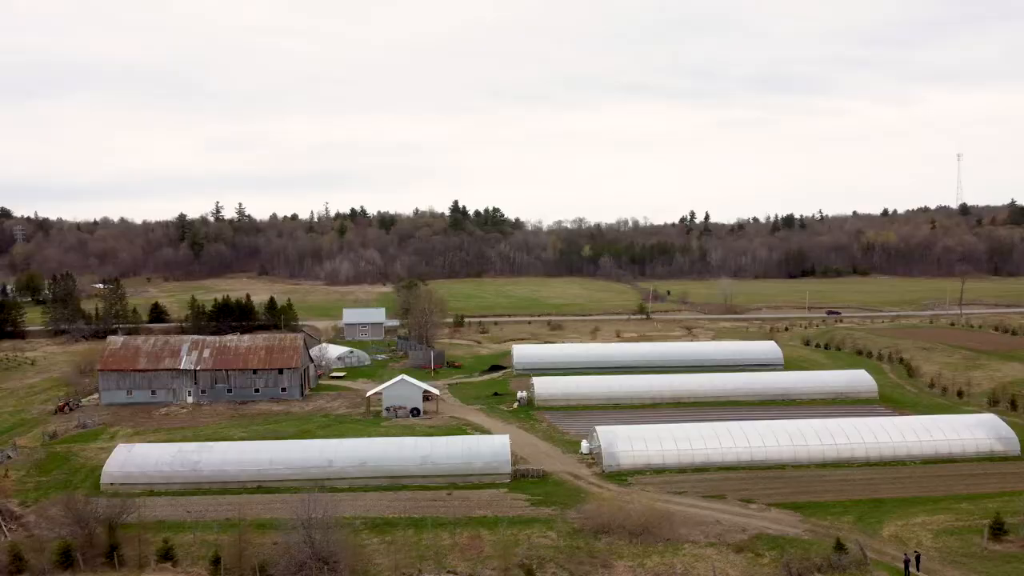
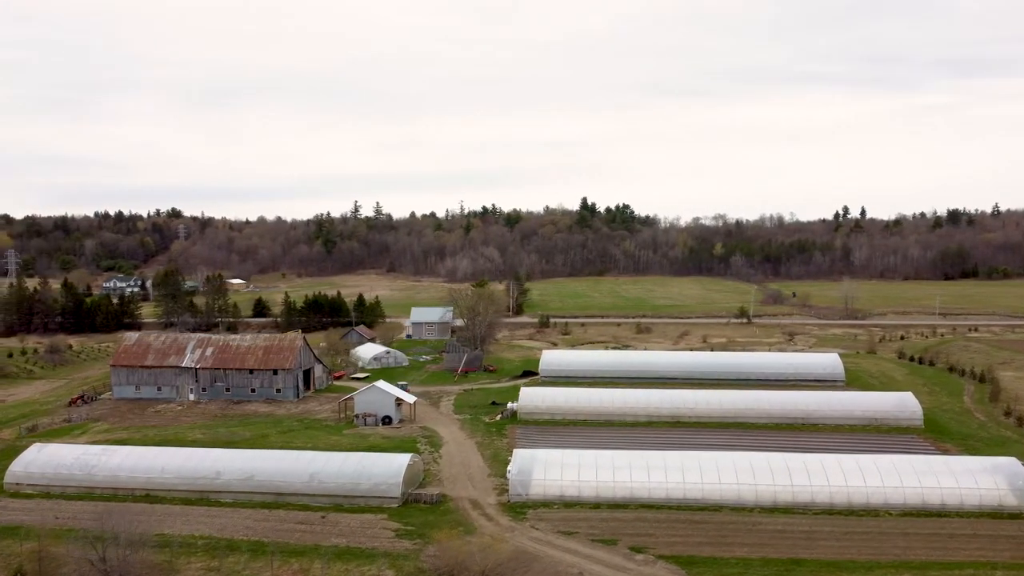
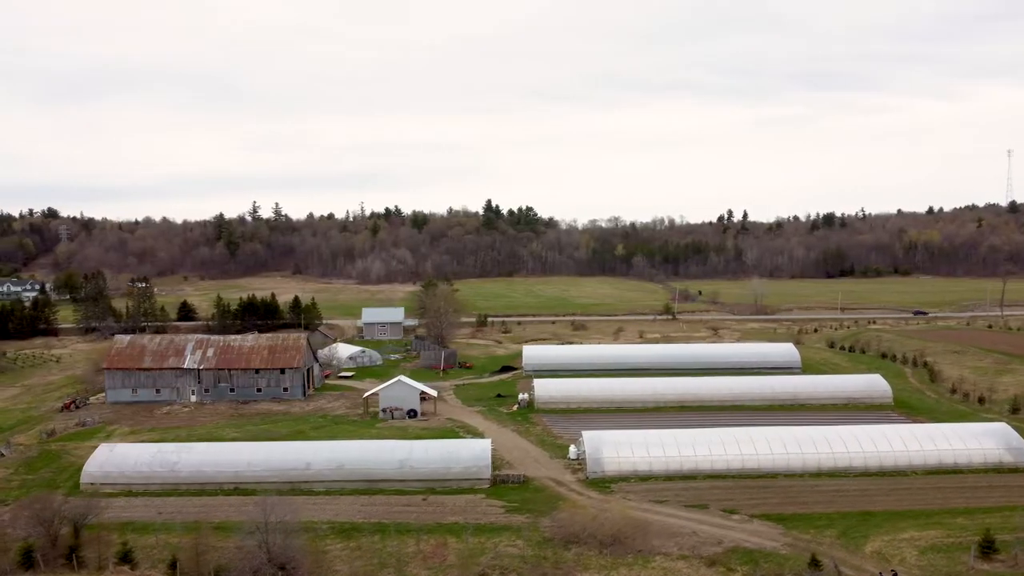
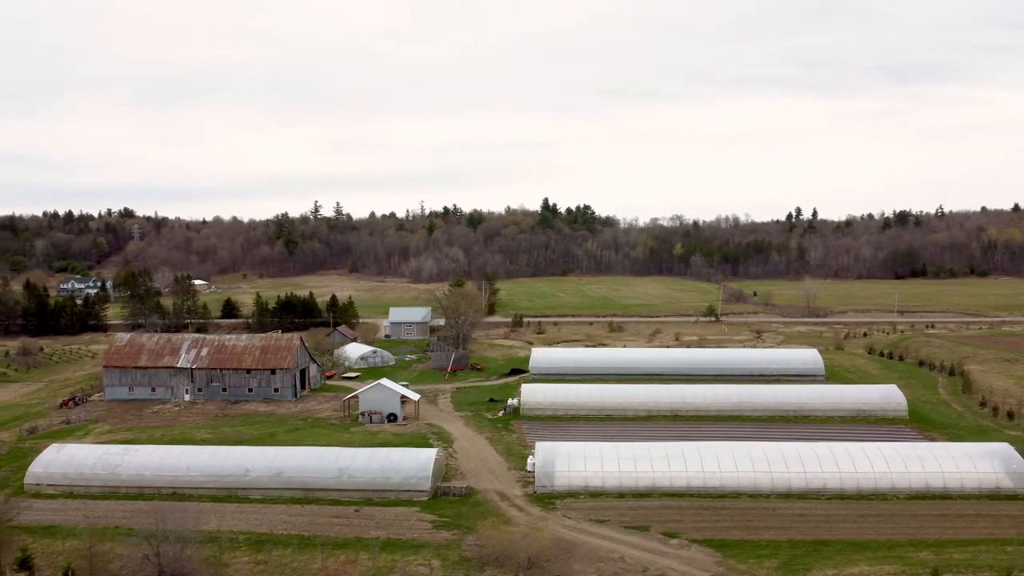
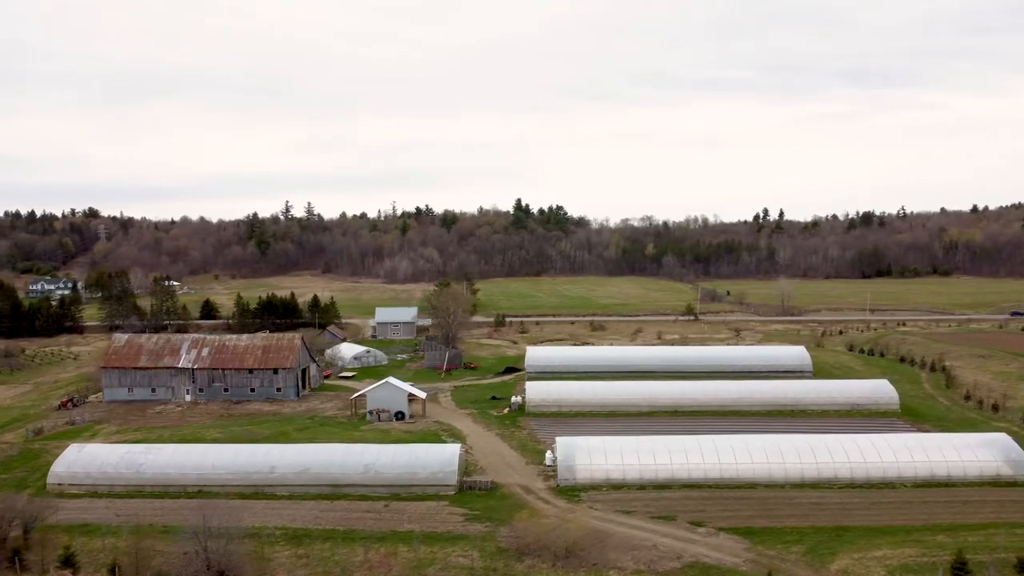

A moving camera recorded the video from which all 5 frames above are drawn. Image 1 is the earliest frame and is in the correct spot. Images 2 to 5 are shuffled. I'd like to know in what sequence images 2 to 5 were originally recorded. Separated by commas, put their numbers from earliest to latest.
3, 5, 4, 2
